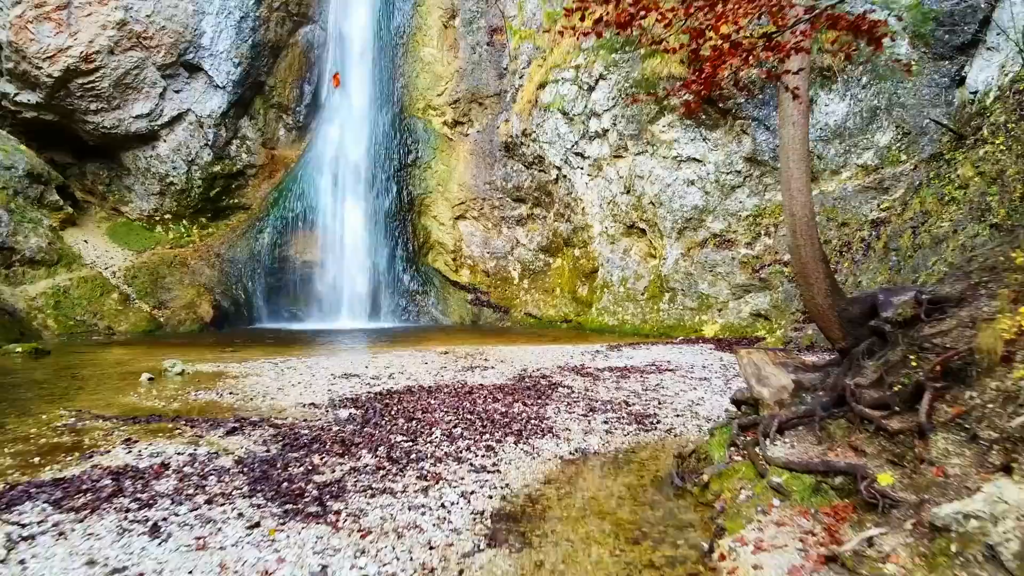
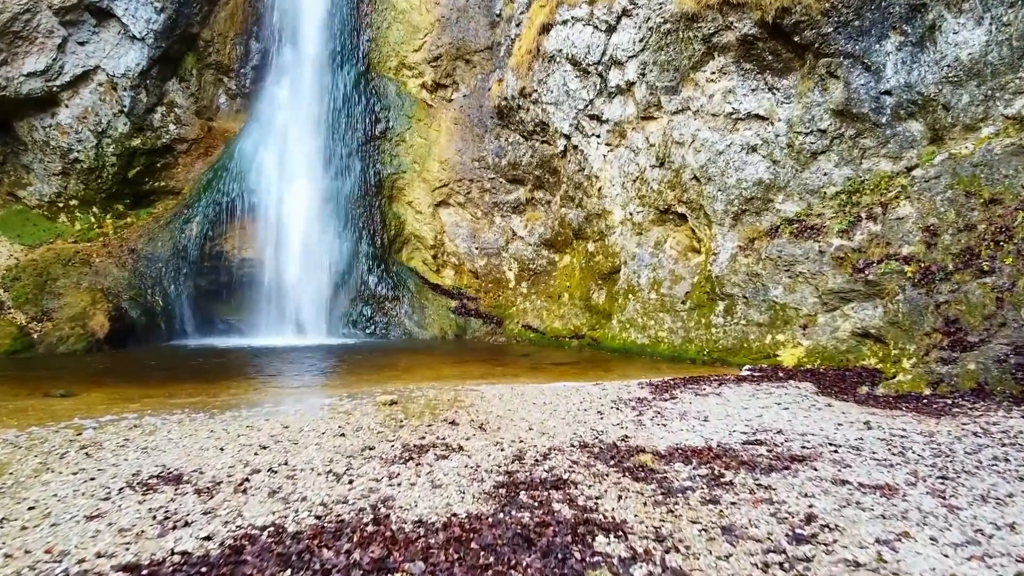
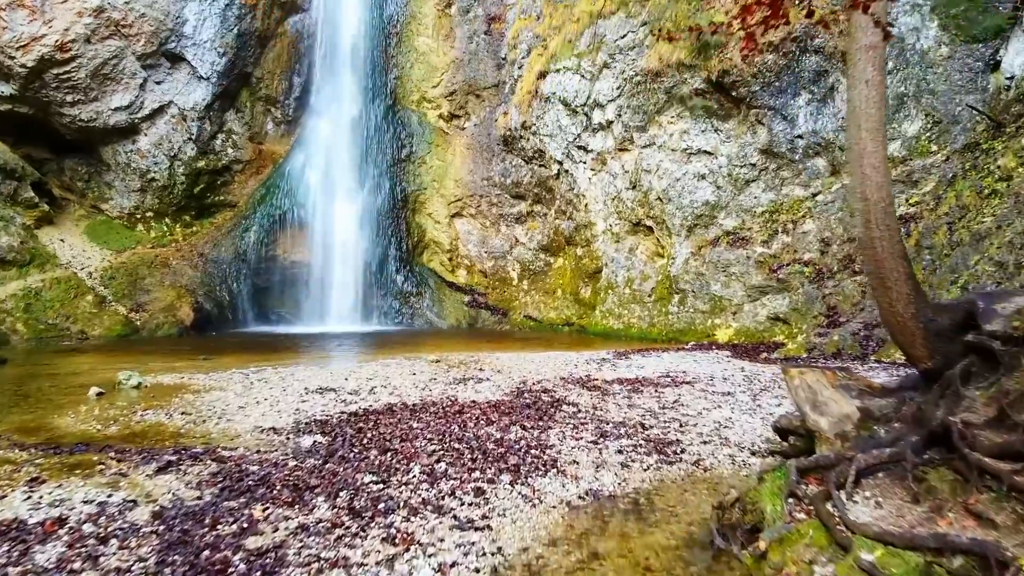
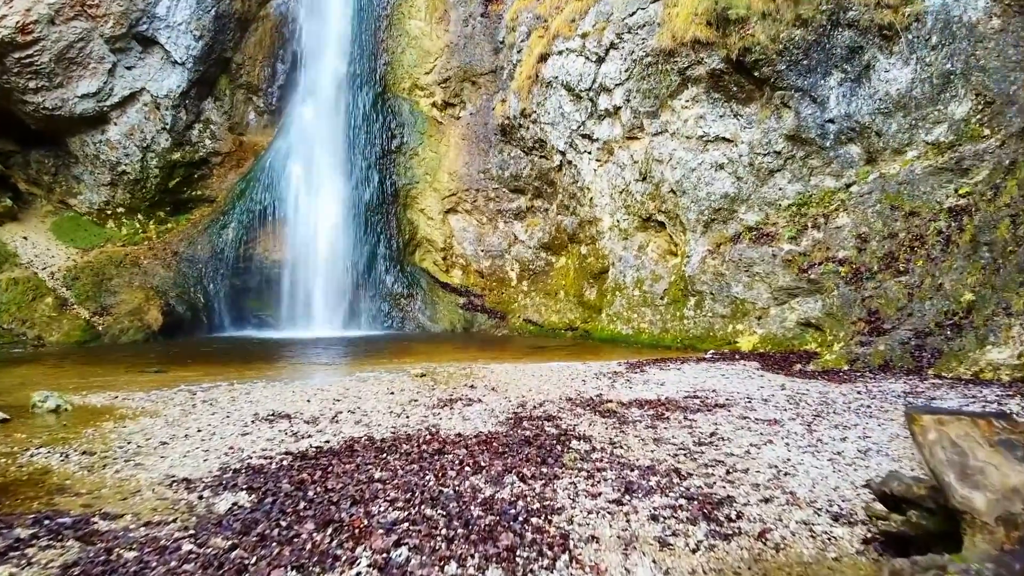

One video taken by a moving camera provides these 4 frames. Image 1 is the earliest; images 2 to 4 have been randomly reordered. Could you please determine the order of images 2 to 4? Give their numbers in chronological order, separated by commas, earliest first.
3, 4, 2
